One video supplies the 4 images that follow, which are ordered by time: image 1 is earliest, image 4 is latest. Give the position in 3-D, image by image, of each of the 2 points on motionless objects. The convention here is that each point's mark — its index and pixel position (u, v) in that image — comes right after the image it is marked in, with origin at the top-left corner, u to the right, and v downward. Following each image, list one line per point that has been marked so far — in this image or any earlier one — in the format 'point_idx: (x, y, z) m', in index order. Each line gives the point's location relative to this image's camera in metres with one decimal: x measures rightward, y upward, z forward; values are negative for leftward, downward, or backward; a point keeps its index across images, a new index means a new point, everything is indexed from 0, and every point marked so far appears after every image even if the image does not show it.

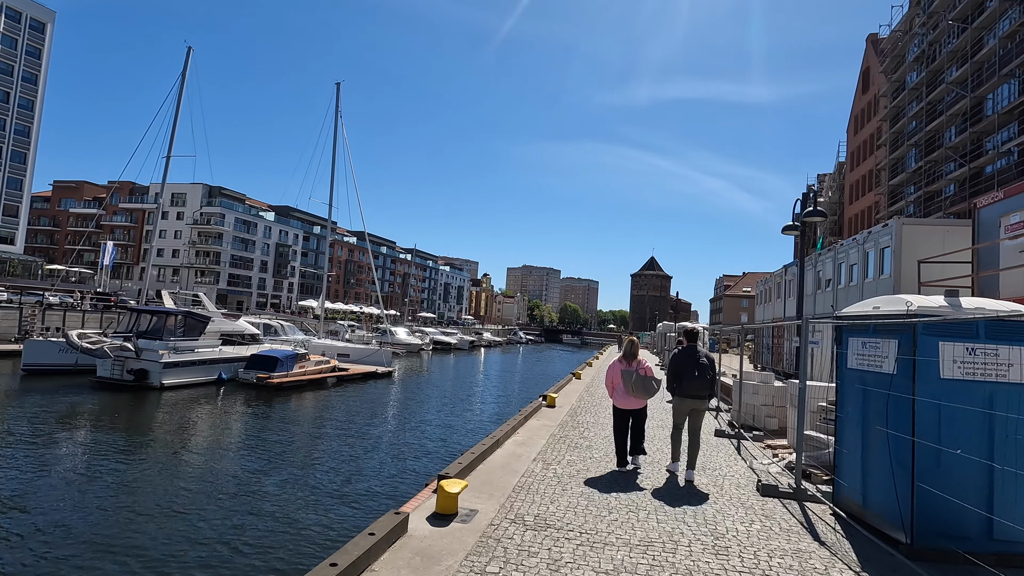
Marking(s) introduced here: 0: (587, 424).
0: (+1.1, -2.1, +8.8) m
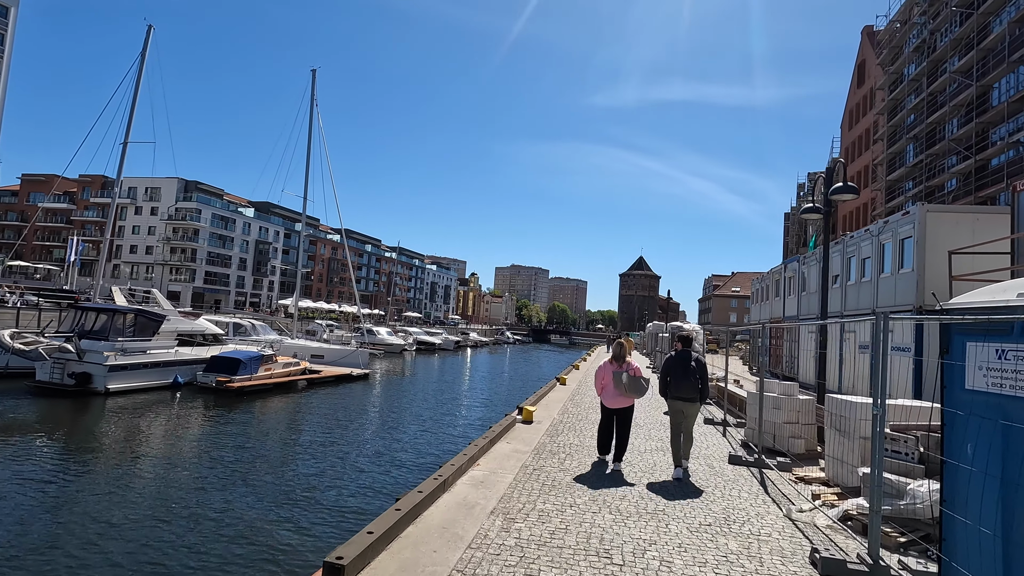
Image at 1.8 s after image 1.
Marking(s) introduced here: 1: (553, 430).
0: (+0.7, -2.0, +7.1) m
1: (+0.6, -2.1, +8.2) m
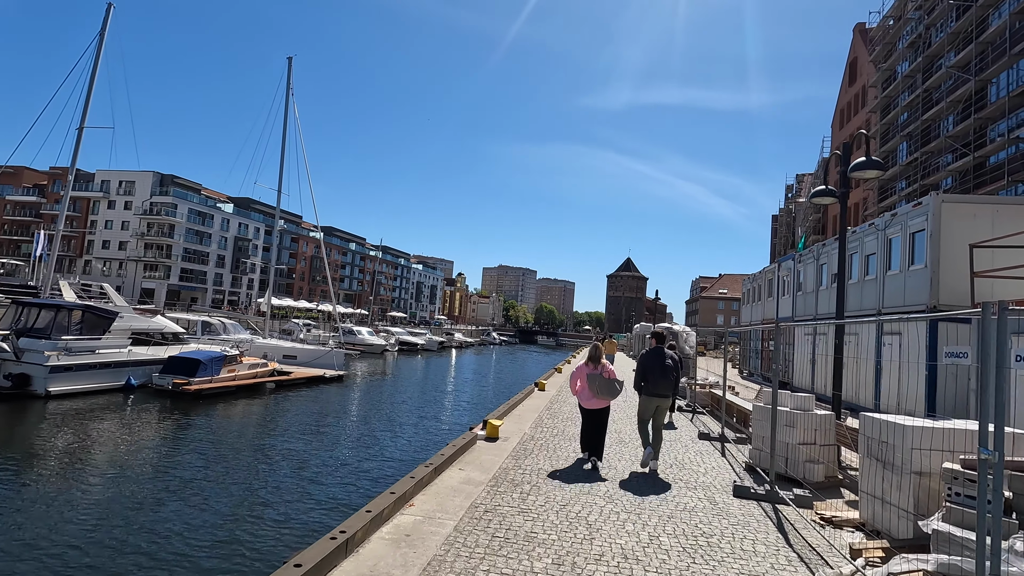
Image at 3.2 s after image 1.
0: (+0.2, -1.9, +5.7) m
1: (+0.1, -1.9, +6.8) m
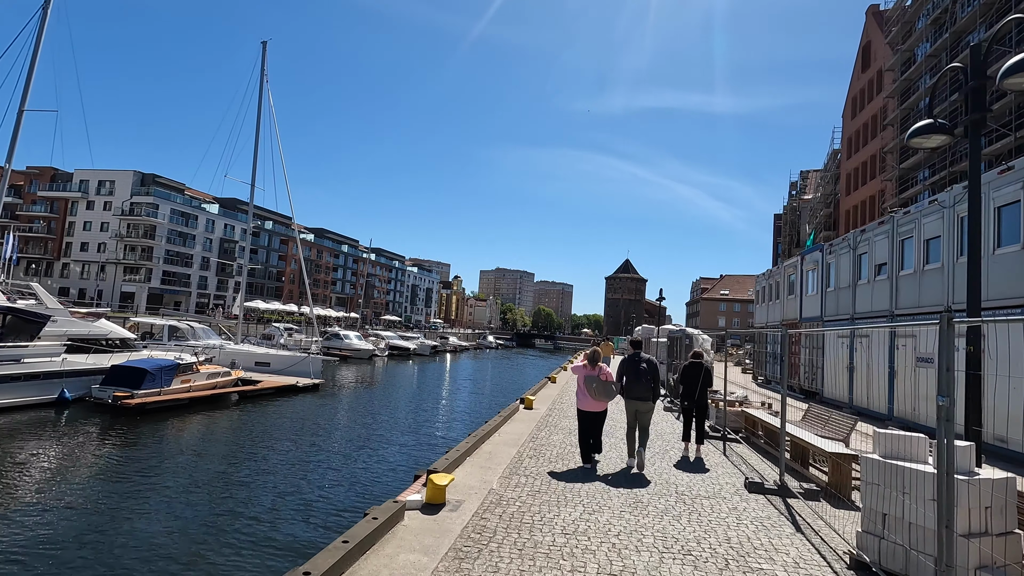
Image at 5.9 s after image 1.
0: (-0.1, -1.7, +3.1) m
1: (-0.3, -1.8, +4.2) m
